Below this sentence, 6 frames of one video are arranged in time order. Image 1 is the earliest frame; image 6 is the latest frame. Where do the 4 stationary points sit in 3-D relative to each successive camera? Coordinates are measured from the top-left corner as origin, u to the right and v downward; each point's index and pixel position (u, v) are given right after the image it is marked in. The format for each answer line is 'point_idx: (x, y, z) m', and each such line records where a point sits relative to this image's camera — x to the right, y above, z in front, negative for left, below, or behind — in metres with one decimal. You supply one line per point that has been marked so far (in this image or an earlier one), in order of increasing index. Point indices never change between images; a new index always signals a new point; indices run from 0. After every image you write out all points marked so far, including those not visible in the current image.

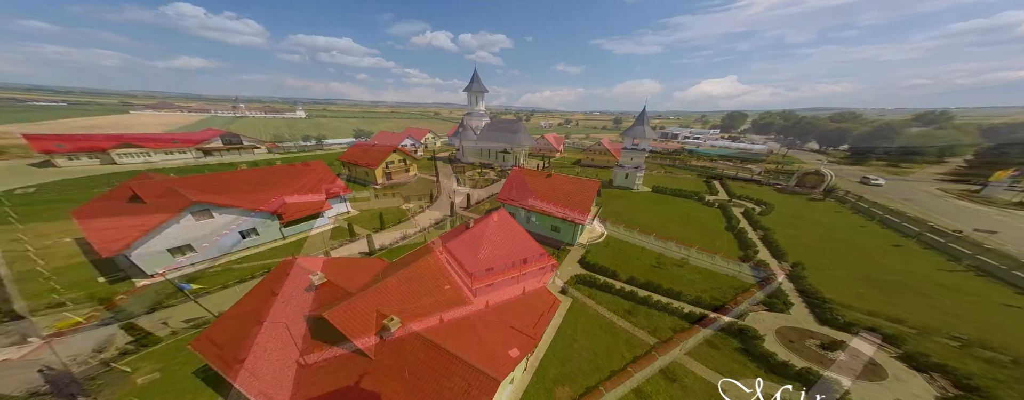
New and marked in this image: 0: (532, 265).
0: (+1.5, -4.6, +16.6) m
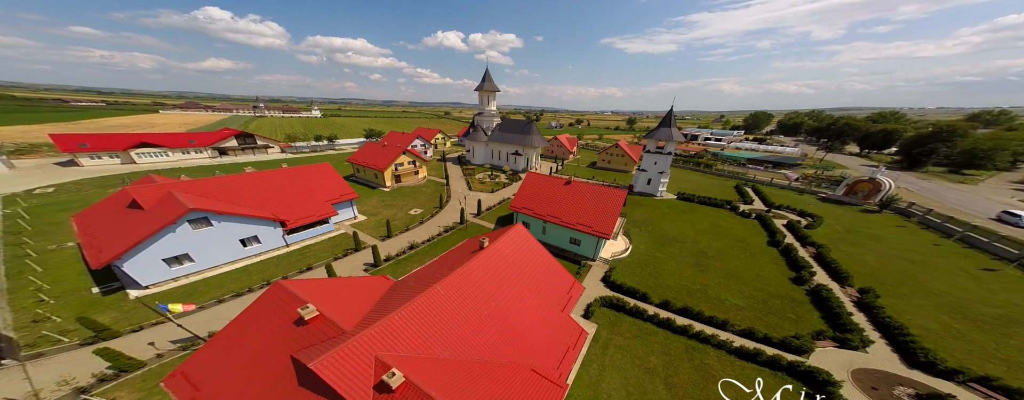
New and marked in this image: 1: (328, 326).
0: (+2.6, -5.5, +14.5) m
1: (-7.3, -5.0, +9.4) m
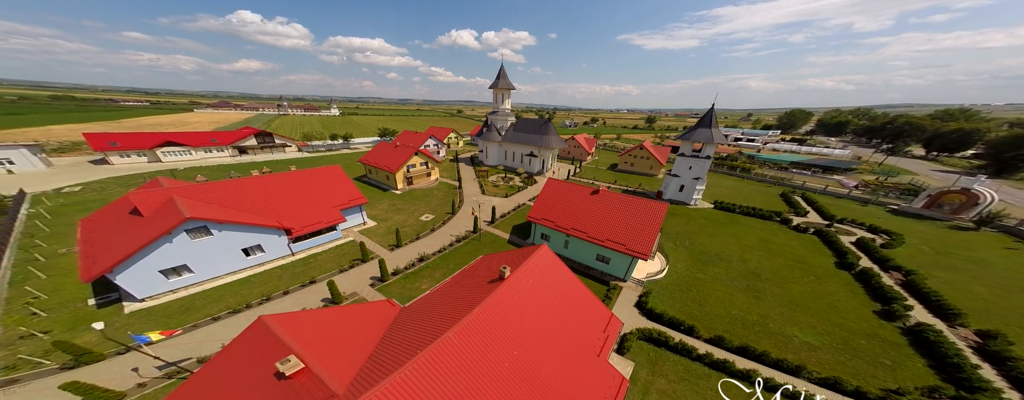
0: (+3.9, -6.4, +12.0) m
1: (-6.3, -5.9, +7.4) m
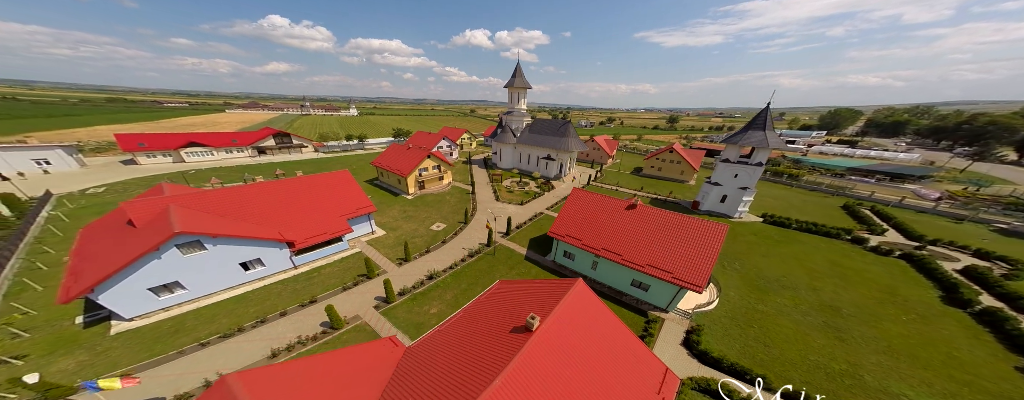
0: (+5.0, -7.6, +9.2) m
1: (-5.4, -6.9, +5.2) m
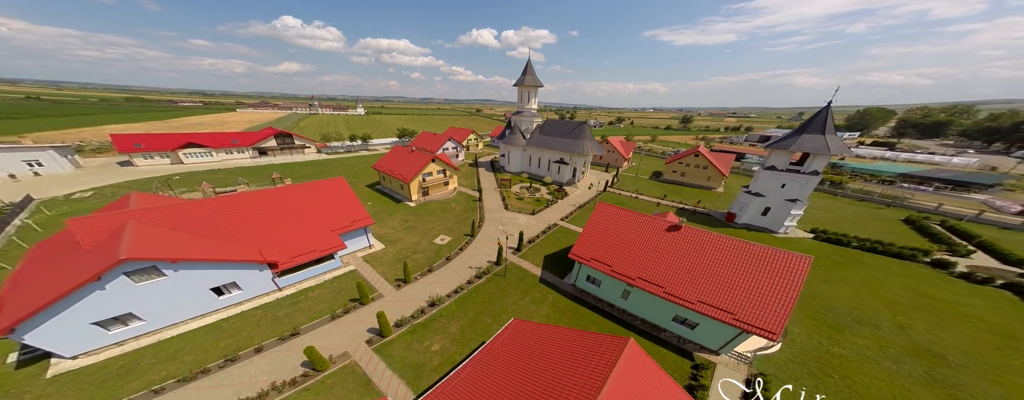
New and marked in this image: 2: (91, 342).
0: (+5.8, -8.8, +6.2) m
1: (-4.7, -8.0, +2.4) m
2: (-22.3, -7.6, +12.6) m
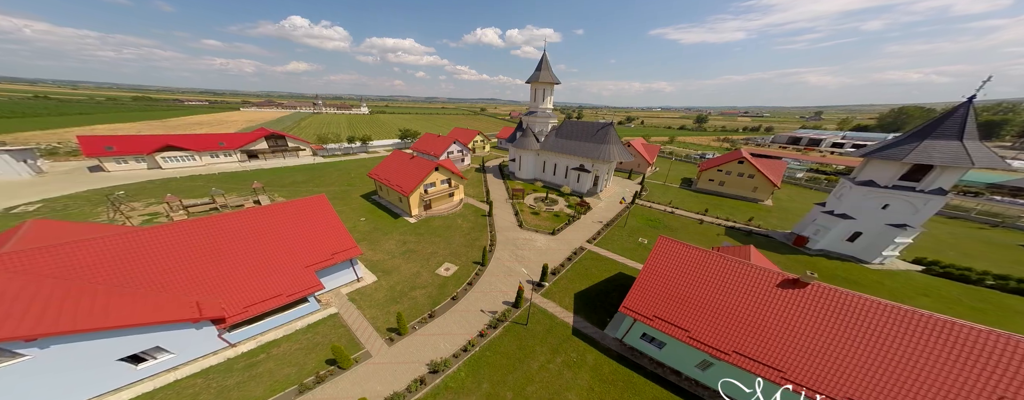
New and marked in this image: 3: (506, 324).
0: (+7.3, -10.5, +1.5) m
1: (-3.2, -9.7, -2.2) m
2: (-20.7, -9.2, +8.1) m
3: (-0.3, -8.1, +15.6) m
